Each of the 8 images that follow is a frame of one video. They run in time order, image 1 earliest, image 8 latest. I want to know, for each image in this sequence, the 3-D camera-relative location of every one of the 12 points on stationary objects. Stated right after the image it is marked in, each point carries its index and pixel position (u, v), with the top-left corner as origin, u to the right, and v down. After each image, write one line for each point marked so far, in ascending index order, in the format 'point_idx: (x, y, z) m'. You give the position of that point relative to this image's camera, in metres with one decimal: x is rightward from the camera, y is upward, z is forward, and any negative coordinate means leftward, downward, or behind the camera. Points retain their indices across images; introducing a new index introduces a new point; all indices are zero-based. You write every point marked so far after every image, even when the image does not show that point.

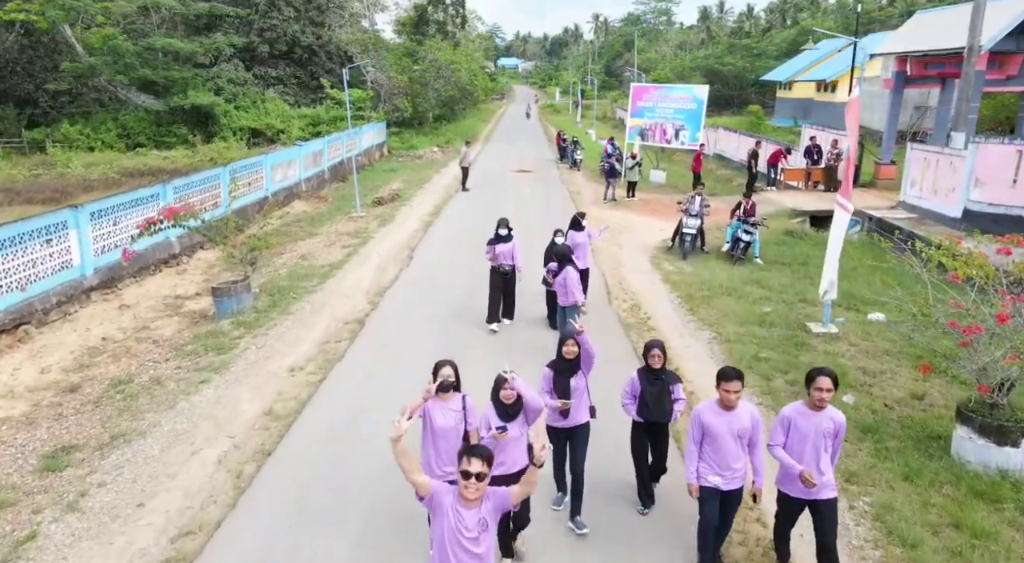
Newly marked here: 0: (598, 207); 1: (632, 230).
0: (+2.2, +1.9, +18.5) m
1: (+2.5, +1.0, +15.2) m
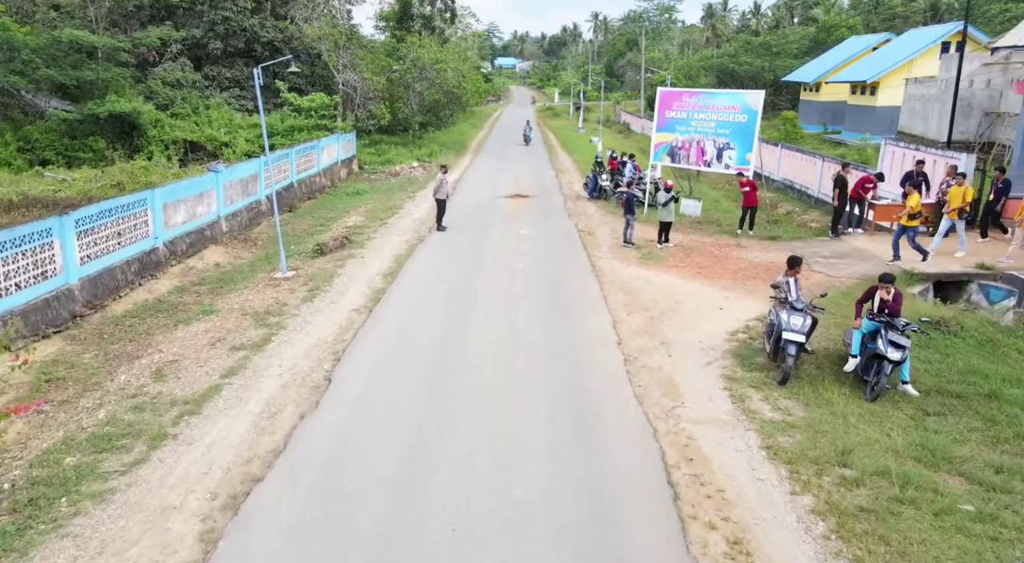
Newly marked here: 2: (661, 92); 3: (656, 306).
0: (+2.0, +0.4, +13.6) m
1: (+2.4, -0.4, +10.2) m
2: (+3.5, +4.5, +17.1) m
3: (+2.1, -0.4, +10.5) m
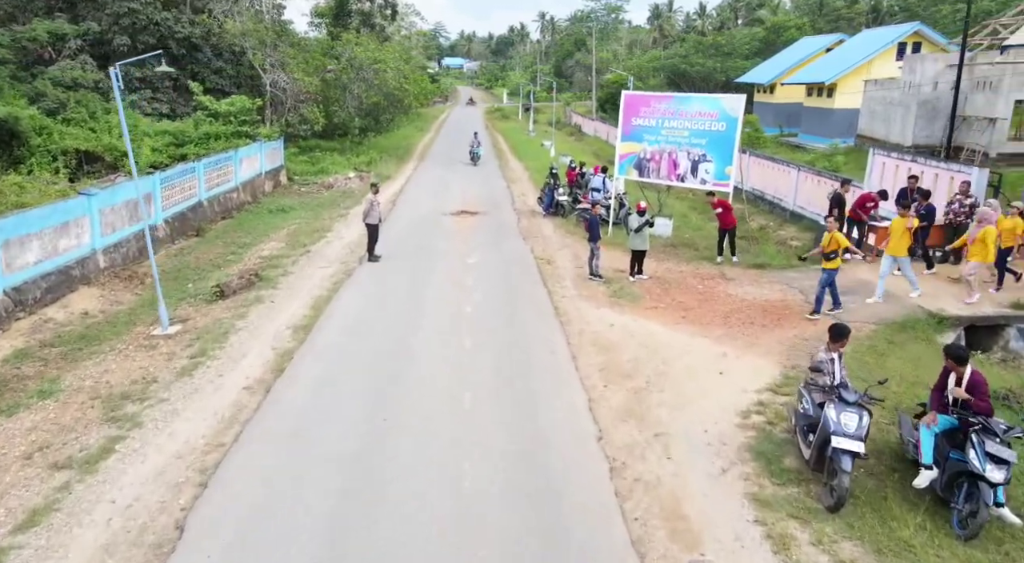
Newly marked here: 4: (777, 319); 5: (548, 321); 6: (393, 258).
0: (+1.2, -0.2, +11.3) m
1: (+1.7, -1.1, +8.0) m
2: (+2.3, +3.8, +14.9) m
3: (+1.5, -1.0, +8.2) m
4: (+3.7, -0.5, +10.1) m
5: (+0.4, -0.5, +10.1) m
6: (-2.2, +0.4, +13.4) m
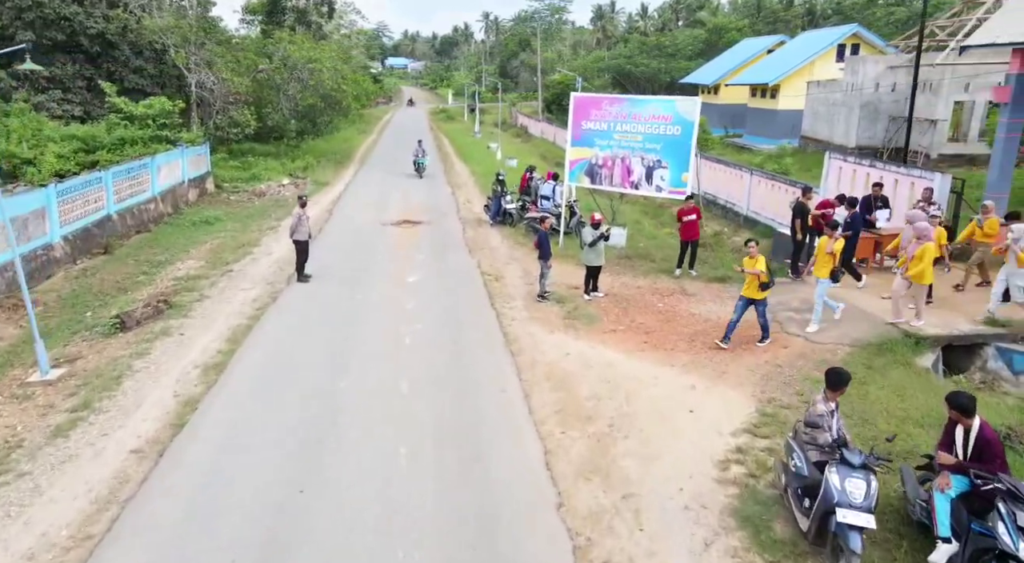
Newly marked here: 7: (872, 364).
0: (+0.4, -0.5, +10.3) m
1: (+1.2, -1.4, +7.1) m
2: (+1.2, +3.6, +14.0) m
3: (+0.9, -1.3, +7.3) m
4: (+3.0, -0.8, +9.3) m
5: (-0.3, -0.8, +9.1) m
6: (-3.2, +0.1, +12.2) m
7: (+4.2, -1.0, +8.5) m
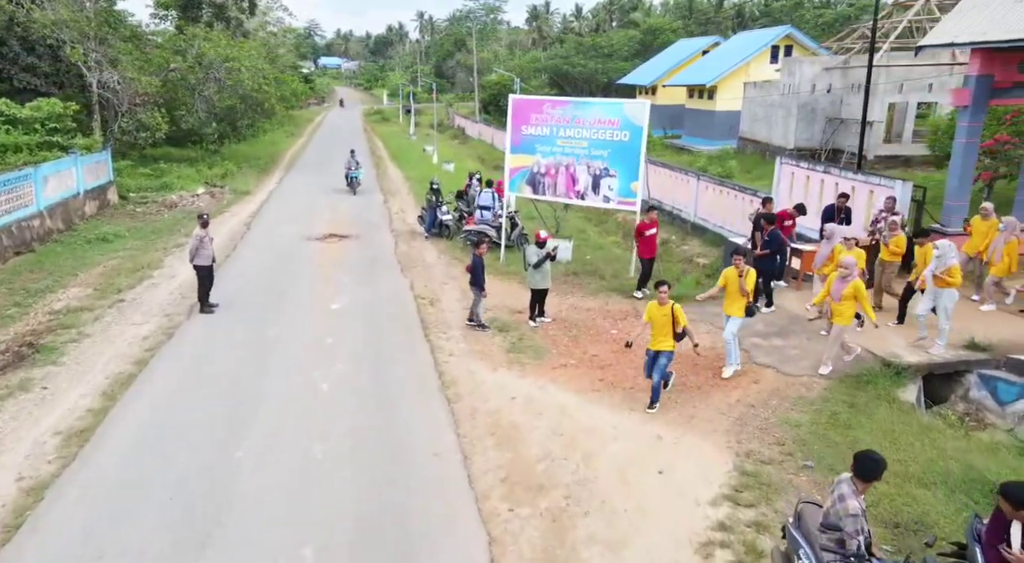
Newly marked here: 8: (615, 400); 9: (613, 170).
0: (-0.4, -0.9, +9.1) m
1: (+0.7, -1.7, +5.9) m
2: (0.0, +3.2, +12.8) m
3: (+0.4, -1.7, +6.1) m
4: (+2.3, -1.1, +8.3) m
5: (-1.0, -1.2, +7.8) m
6: (-4.1, -0.4, +10.6) m
7: (+3.6, -1.3, +7.6) m
8: (+1.1, -1.3, +7.7) m
9: (+1.7, +1.9, +12.4) m
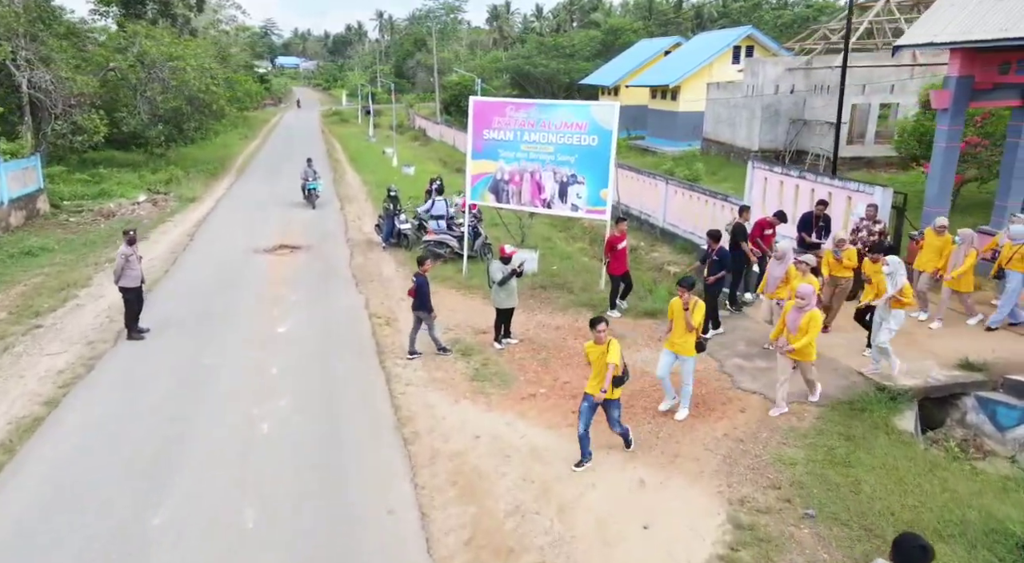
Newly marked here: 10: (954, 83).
0: (-0.8, -1.1, +8.3) m
1: (+0.4, -1.9, +5.1) m
2: (-0.6, +3.0, +12.0) m
3: (+0.1, -1.9, +5.3) m
4: (+1.9, -1.3, +7.6) m
5: (-1.3, -1.4, +6.9) m
6: (-4.6, -0.6, +9.6) m
7: (+3.2, -1.4, +6.9) m
8: (+0.8, -1.5, +7.0) m
9: (+1.1, +1.7, +11.6) m
10: (+6.9, +3.1, +11.3) m
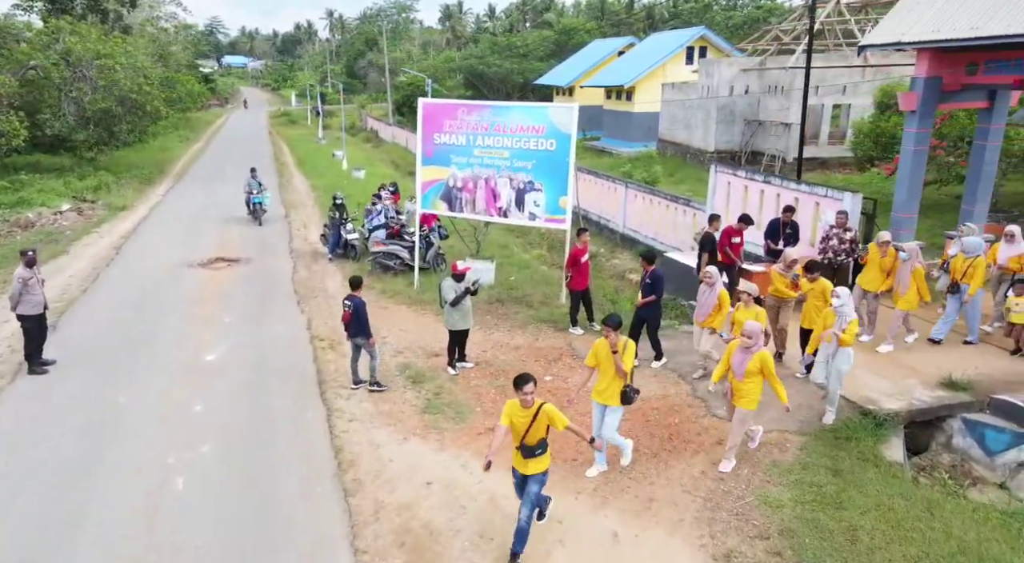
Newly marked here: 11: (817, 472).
0: (-1.3, -1.4, +7.4) m
1: (+0.2, -2.1, +4.4) m
2: (-1.3, +2.7, +11.2) m
3: (-0.1, -2.1, +4.5) m
4: (+1.5, -1.5, +6.9) m
5: (-1.7, -1.7, +6.1) m
6: (-5.1, -0.9, +8.5) m
7: (+2.8, -1.6, +6.3) m
8: (+0.4, -1.7, +6.3) m
9: (+0.4, +1.5, +10.9) m
10: (+6.2, +3.0, +11.0) m
11: (+2.6, -1.6, +6.3) m
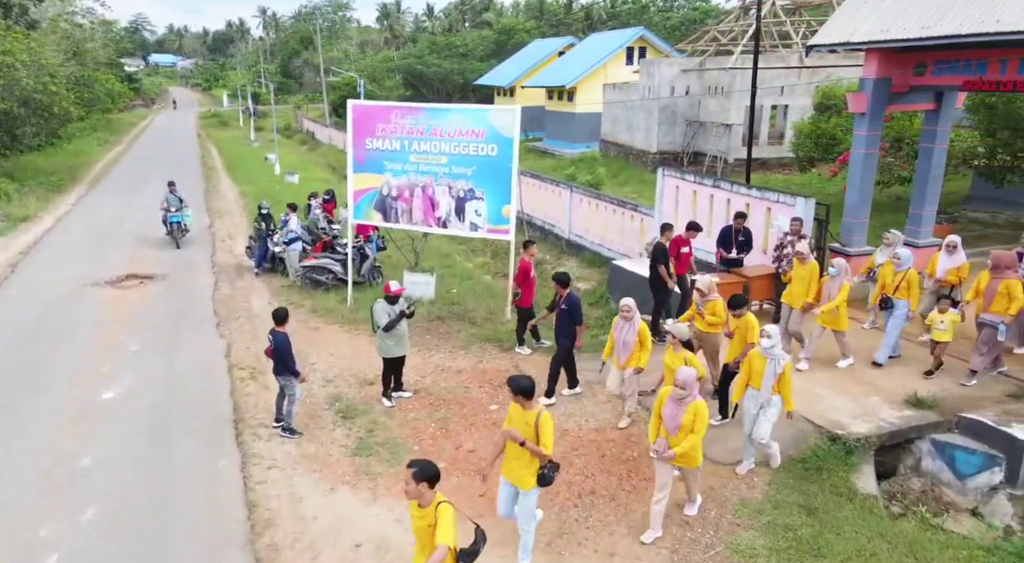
0: (-1.8, -1.6, +6.6) m
1: (-0.1, -2.4, +3.7) m
2: (-2.2, +2.5, +10.3) m
3: (-0.4, -2.3, +3.8) m
4: (+1.0, -1.7, +6.3) m
5: (-2.1, -1.9, +5.2) m
6: (-5.7, -1.3, +7.4) m
7: (+2.4, -1.8, +5.8) m
8: (-0.1, -1.9, +5.5) m
9: (-0.5, +1.3, +10.2) m
10: (+5.3, +2.9, +10.7) m
11: (+2.2, -1.8, +5.7) m
